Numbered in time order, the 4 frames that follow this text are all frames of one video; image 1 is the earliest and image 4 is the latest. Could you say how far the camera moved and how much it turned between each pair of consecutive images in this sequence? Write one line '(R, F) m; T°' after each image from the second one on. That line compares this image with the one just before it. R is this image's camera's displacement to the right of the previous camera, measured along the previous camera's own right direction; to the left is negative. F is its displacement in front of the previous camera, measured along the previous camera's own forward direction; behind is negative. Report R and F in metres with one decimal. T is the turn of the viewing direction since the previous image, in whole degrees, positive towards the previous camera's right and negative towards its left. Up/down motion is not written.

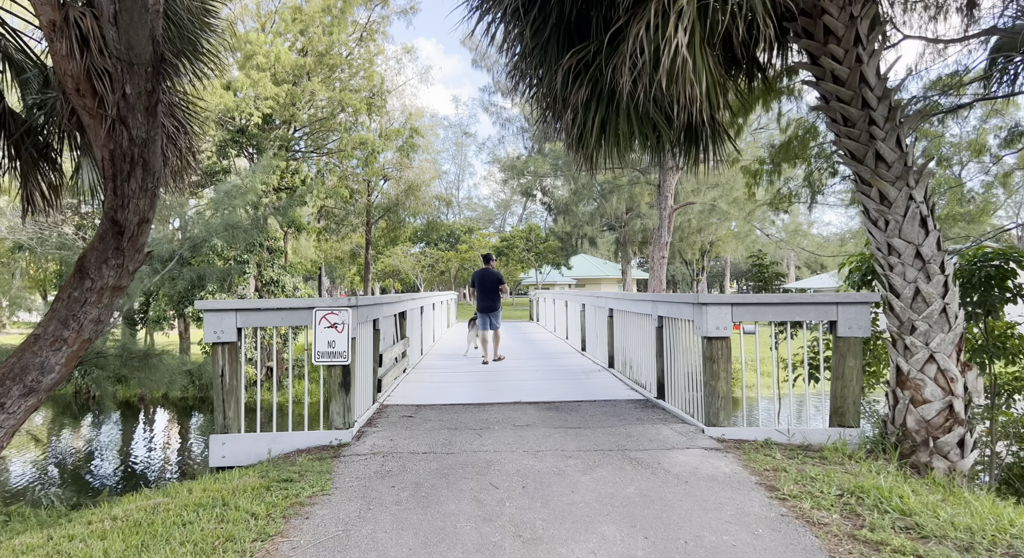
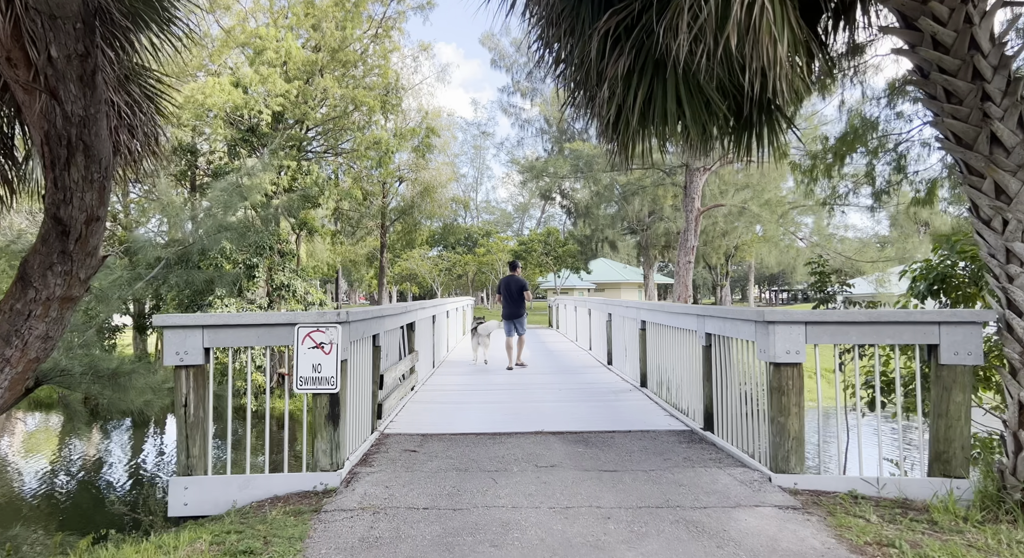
(0.0, +0.7) m; -2°
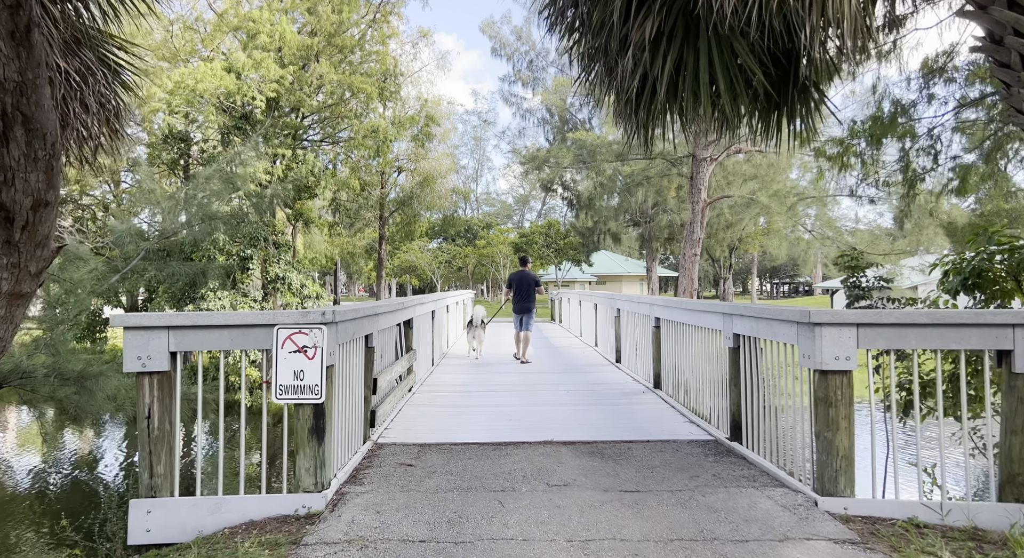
(0.0, +0.4) m; 0°
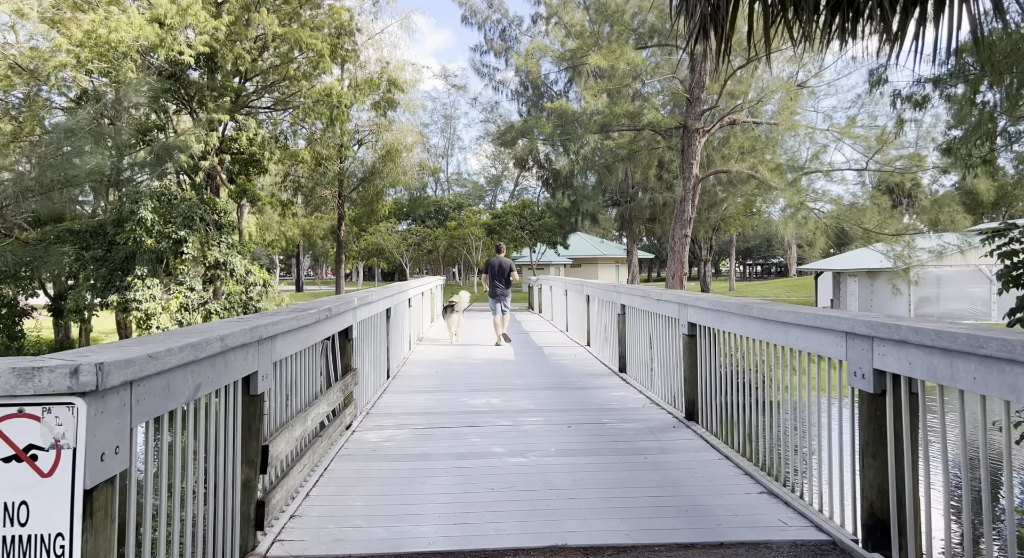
(0.0, +1.7) m; +2°
